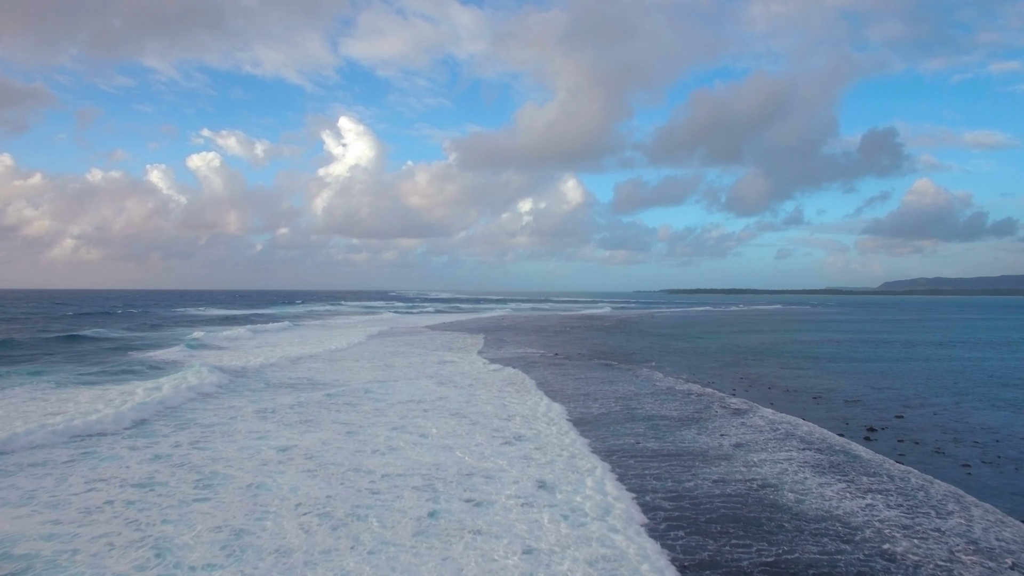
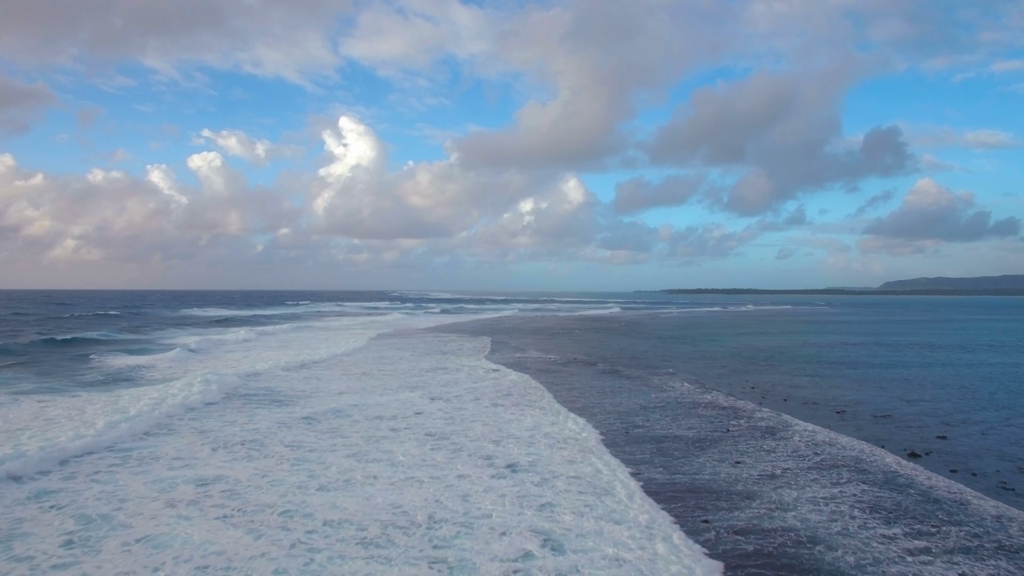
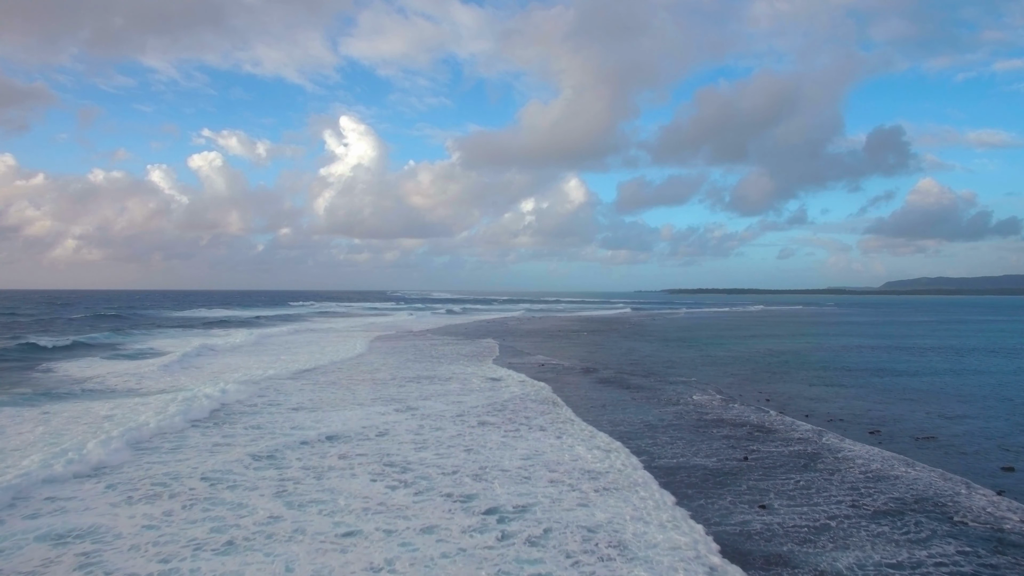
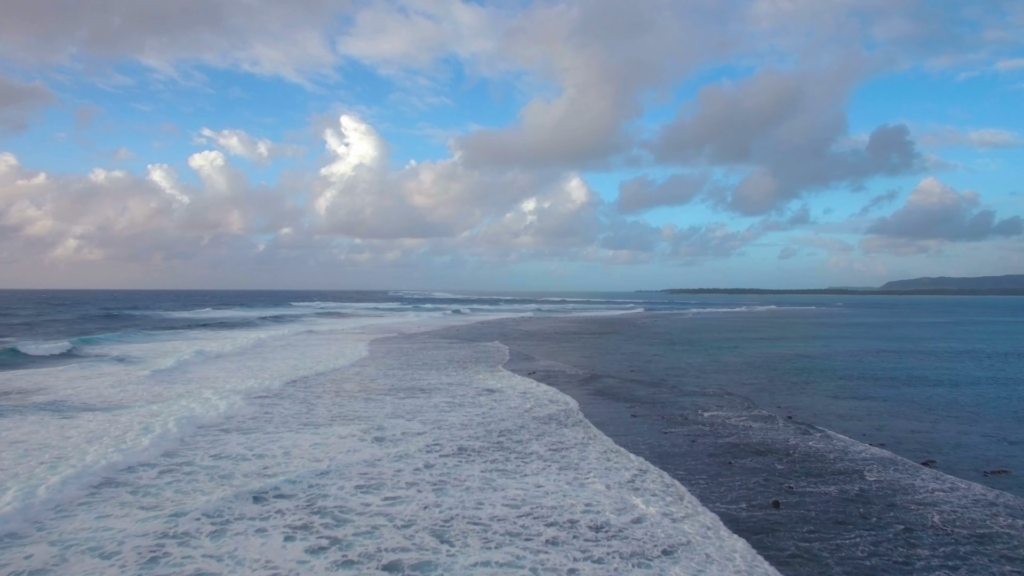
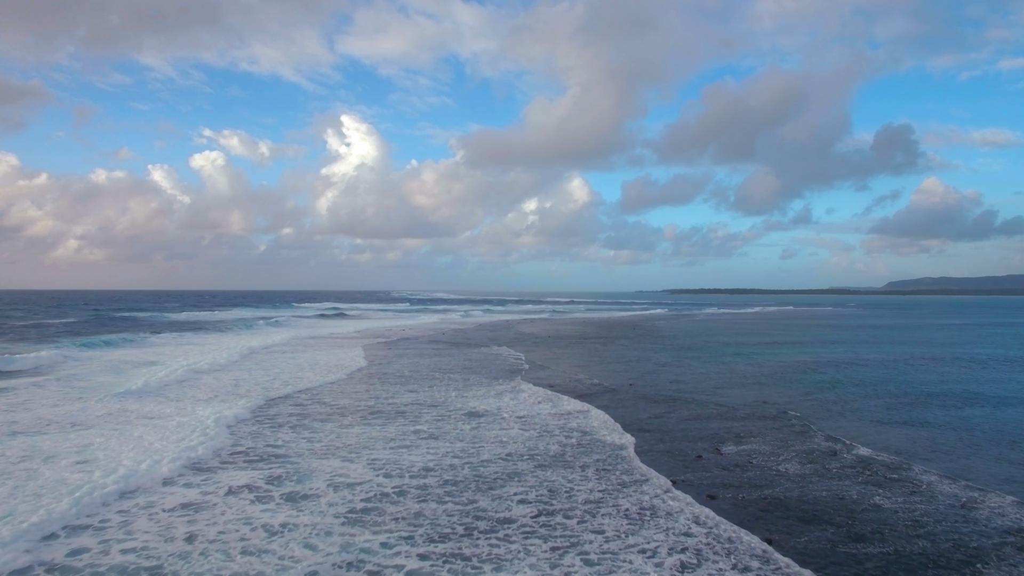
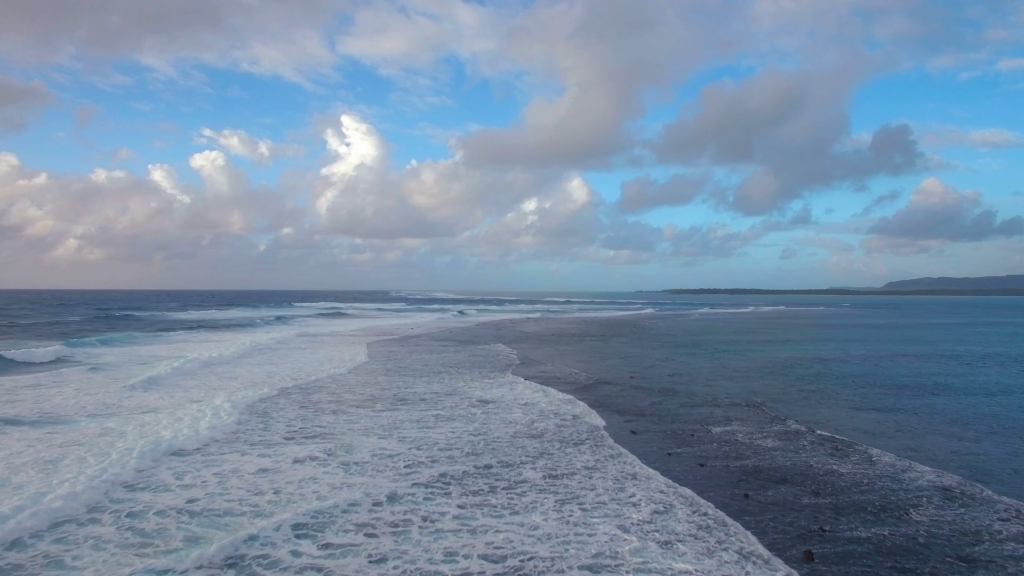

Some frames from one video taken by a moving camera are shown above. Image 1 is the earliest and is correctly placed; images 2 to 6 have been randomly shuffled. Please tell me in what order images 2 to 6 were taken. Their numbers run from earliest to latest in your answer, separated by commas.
2, 3, 4, 6, 5
